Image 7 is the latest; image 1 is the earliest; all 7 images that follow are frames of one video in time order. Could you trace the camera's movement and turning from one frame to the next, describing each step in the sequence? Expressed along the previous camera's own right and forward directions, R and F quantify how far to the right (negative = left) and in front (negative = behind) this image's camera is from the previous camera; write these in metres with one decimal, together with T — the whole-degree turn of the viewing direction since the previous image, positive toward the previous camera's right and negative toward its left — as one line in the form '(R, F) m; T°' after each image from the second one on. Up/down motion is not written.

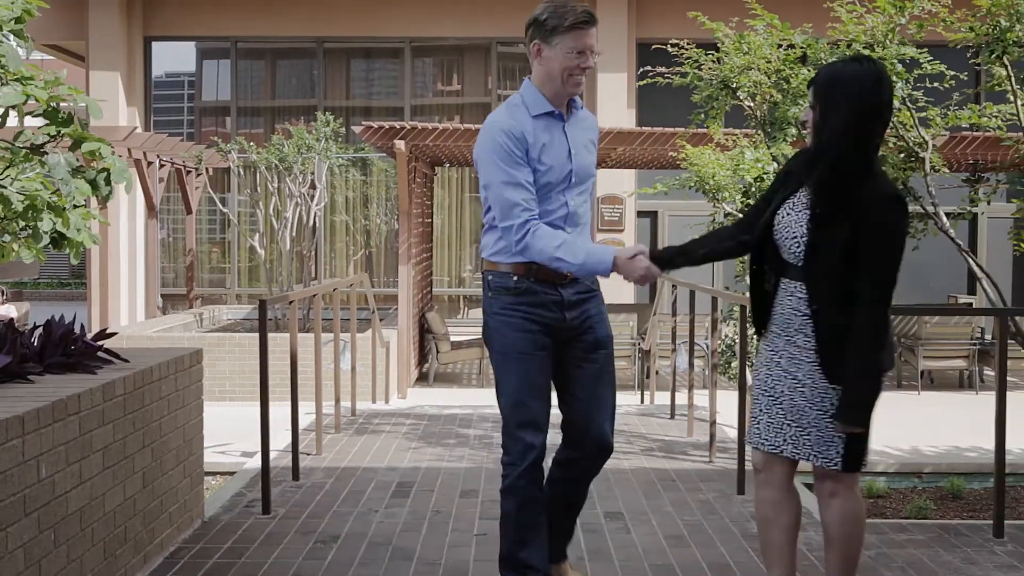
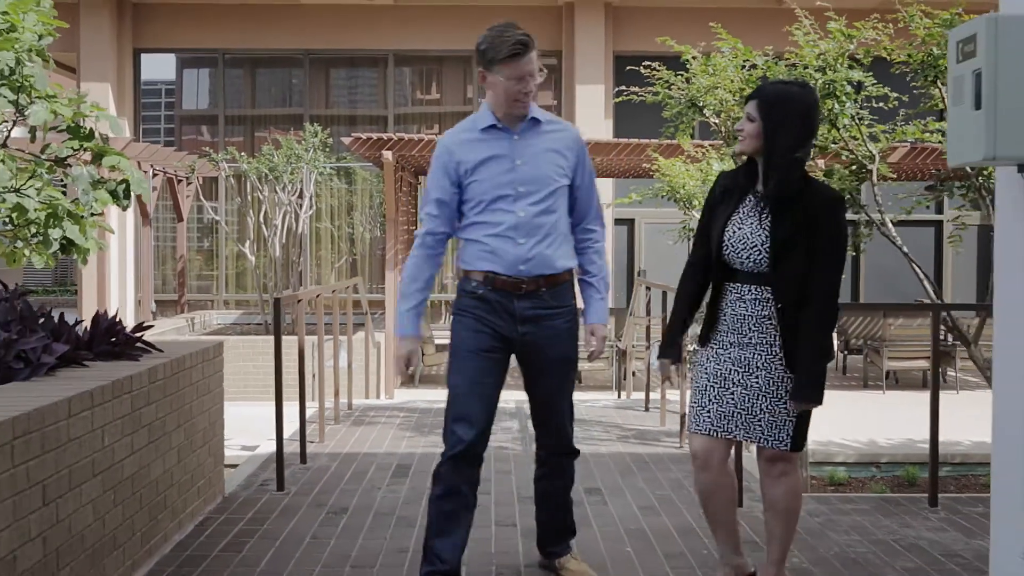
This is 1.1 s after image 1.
(-0.1, -0.6) m; +1°
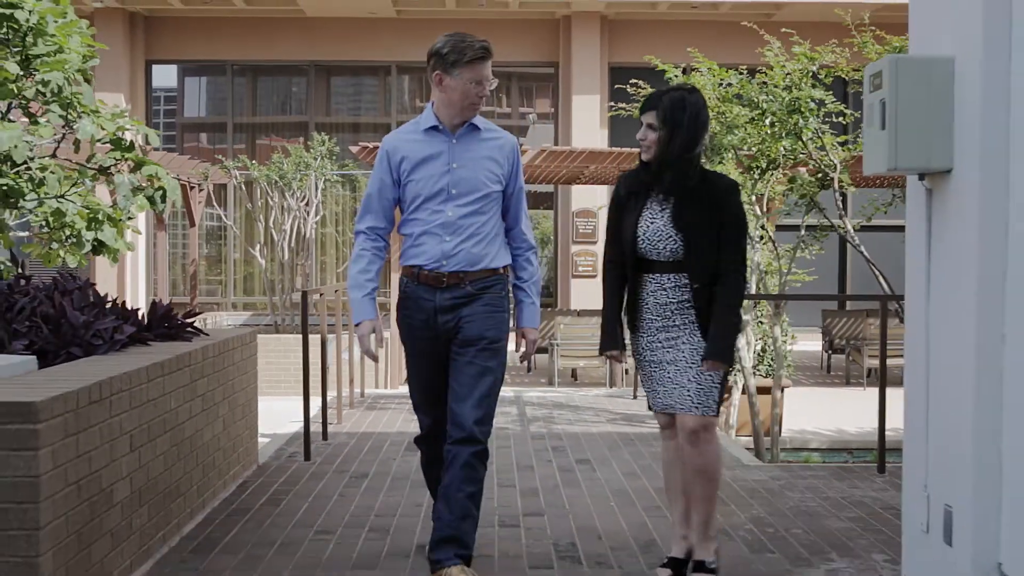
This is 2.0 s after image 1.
(0.0, -0.7) m; 0°
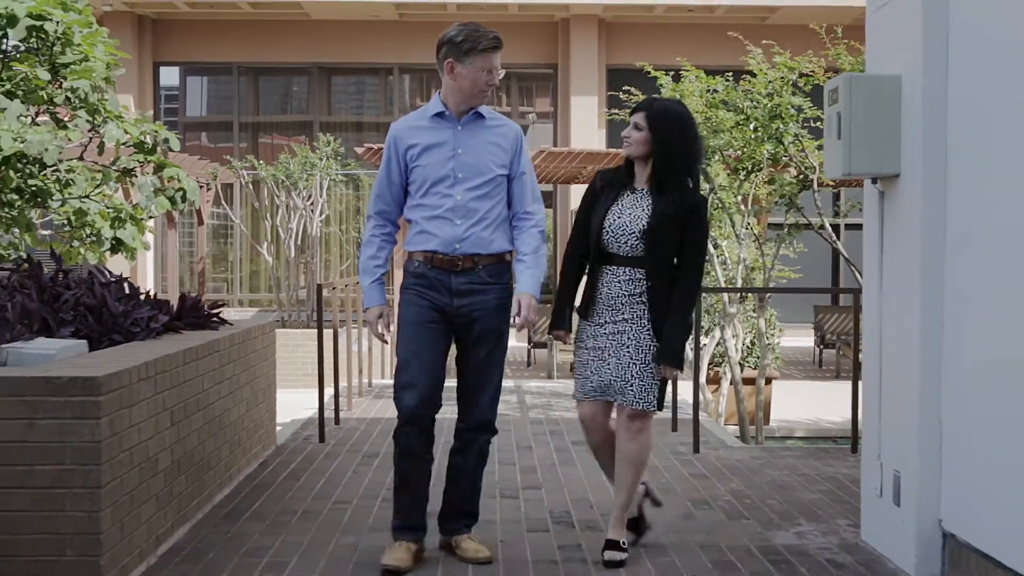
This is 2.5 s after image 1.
(0.0, -0.5) m; 0°
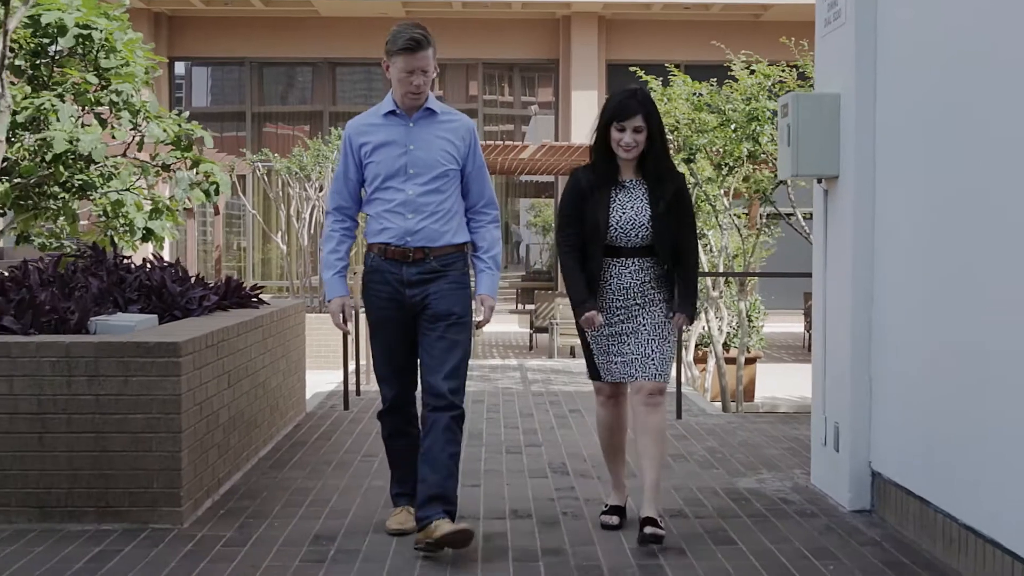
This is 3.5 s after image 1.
(0.0, -0.8) m; 0°
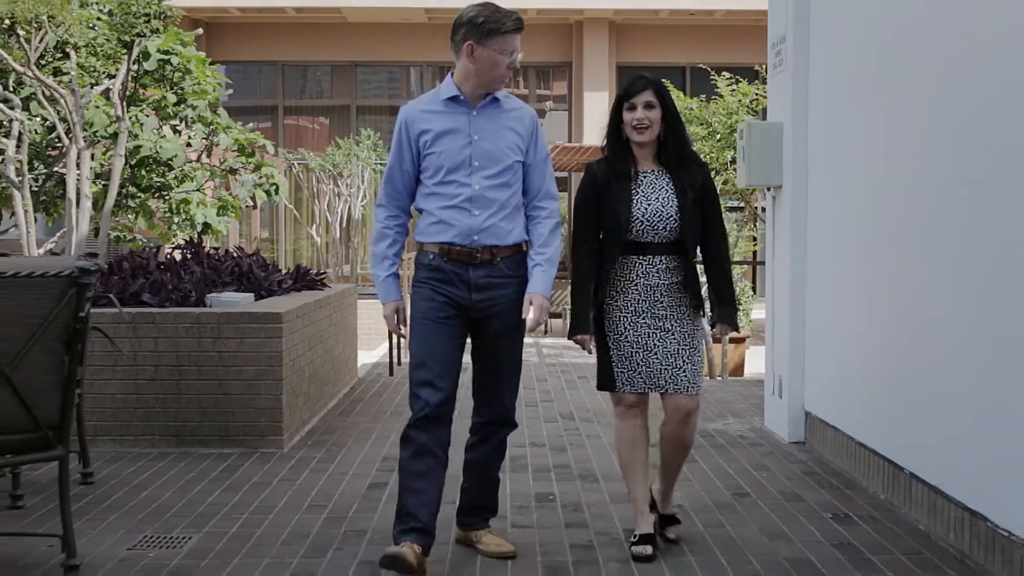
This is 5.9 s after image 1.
(0.0, -1.5) m; -1°
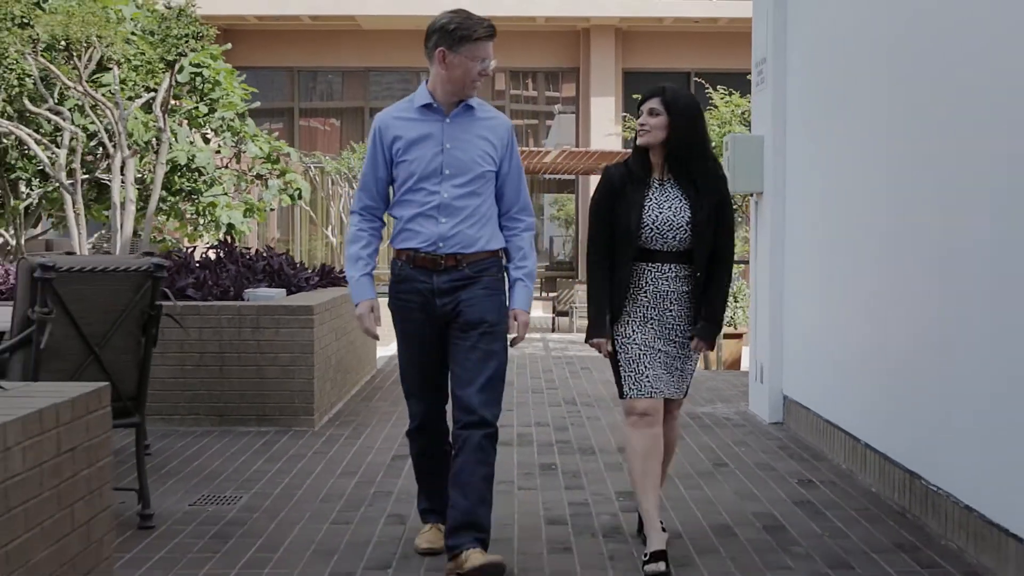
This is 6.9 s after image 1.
(0.0, -0.7) m; 0°
